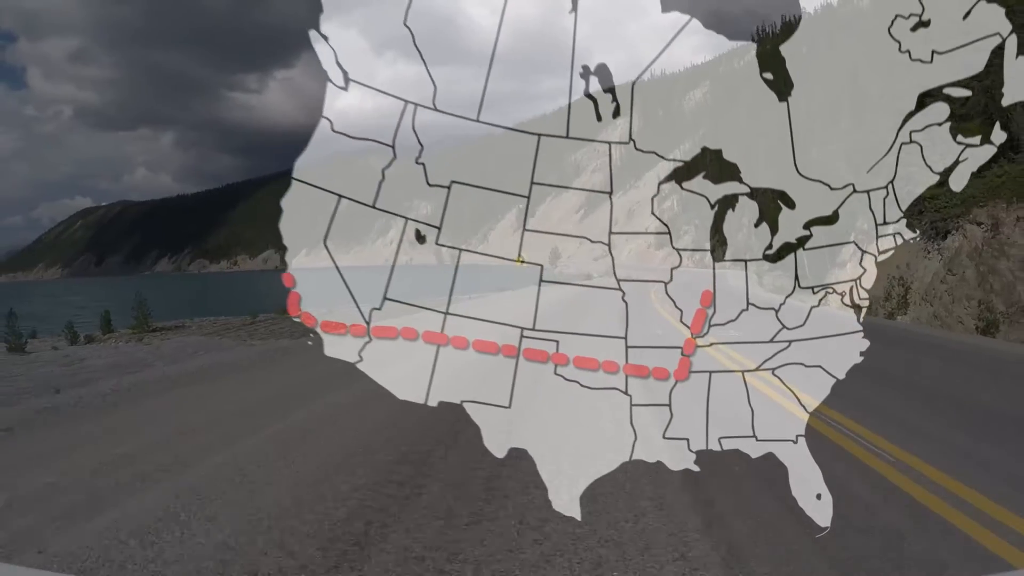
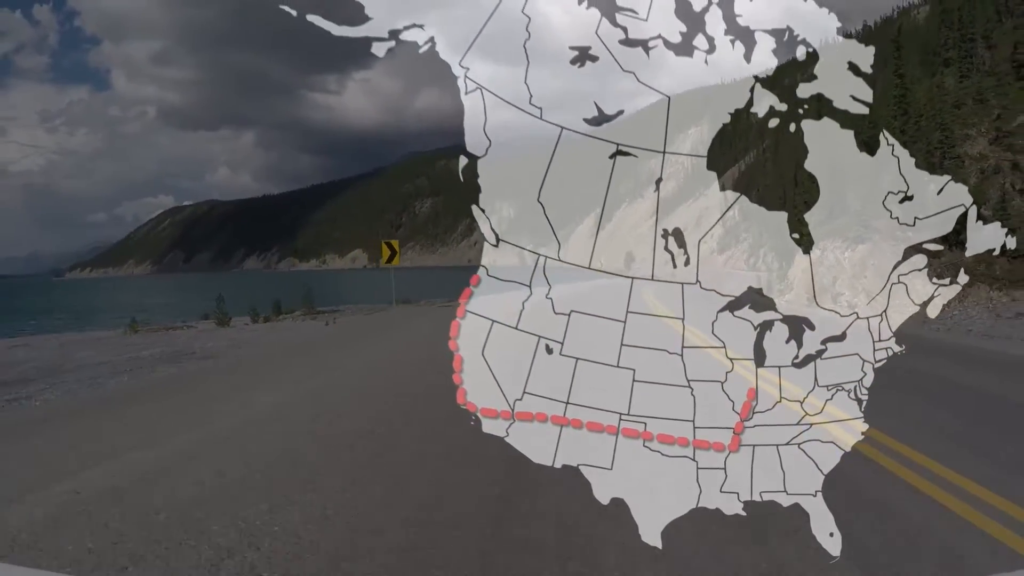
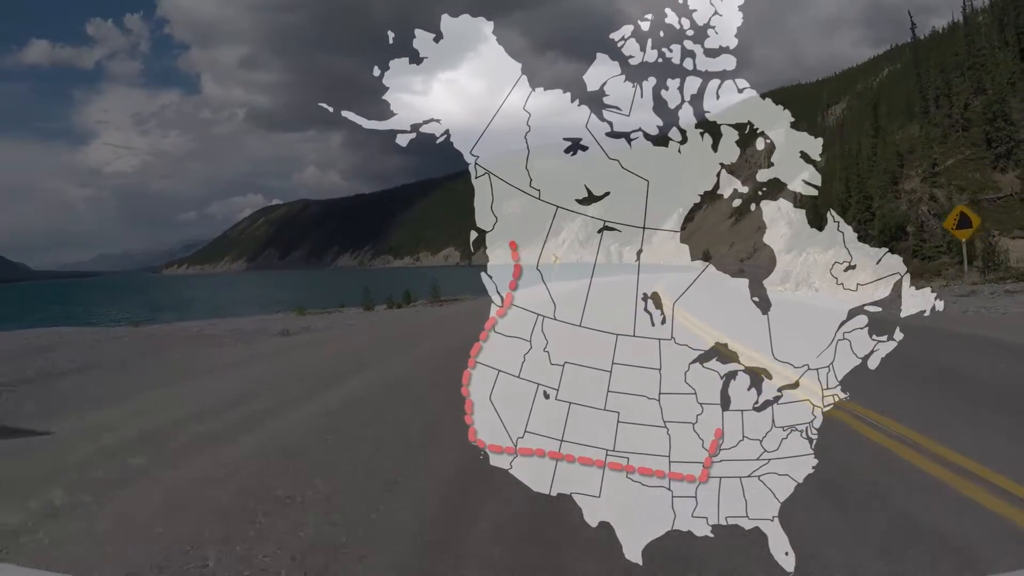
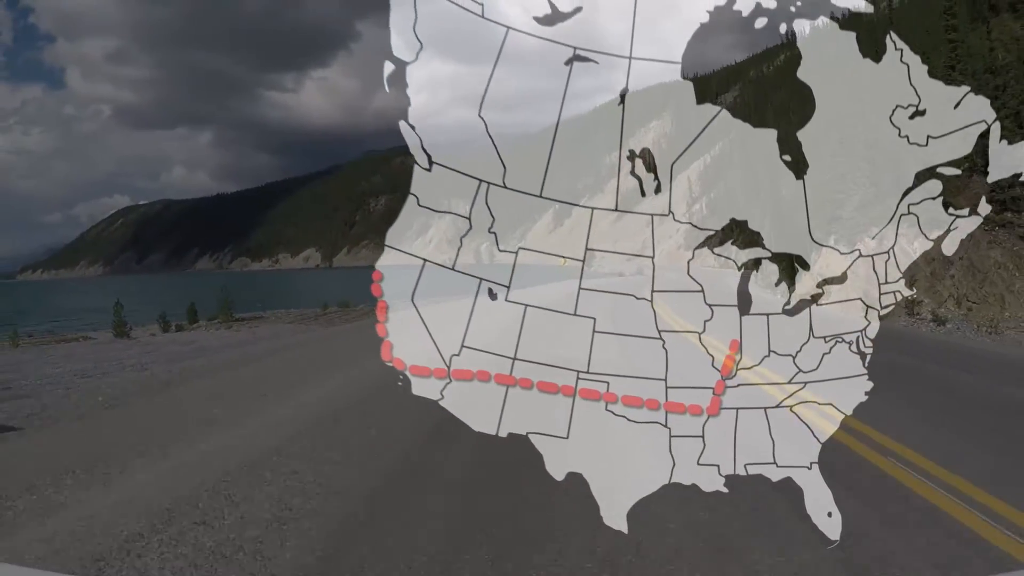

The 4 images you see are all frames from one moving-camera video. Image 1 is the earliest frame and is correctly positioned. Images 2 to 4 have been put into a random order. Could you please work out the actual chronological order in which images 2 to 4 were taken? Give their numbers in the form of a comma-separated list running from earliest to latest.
4, 2, 3
